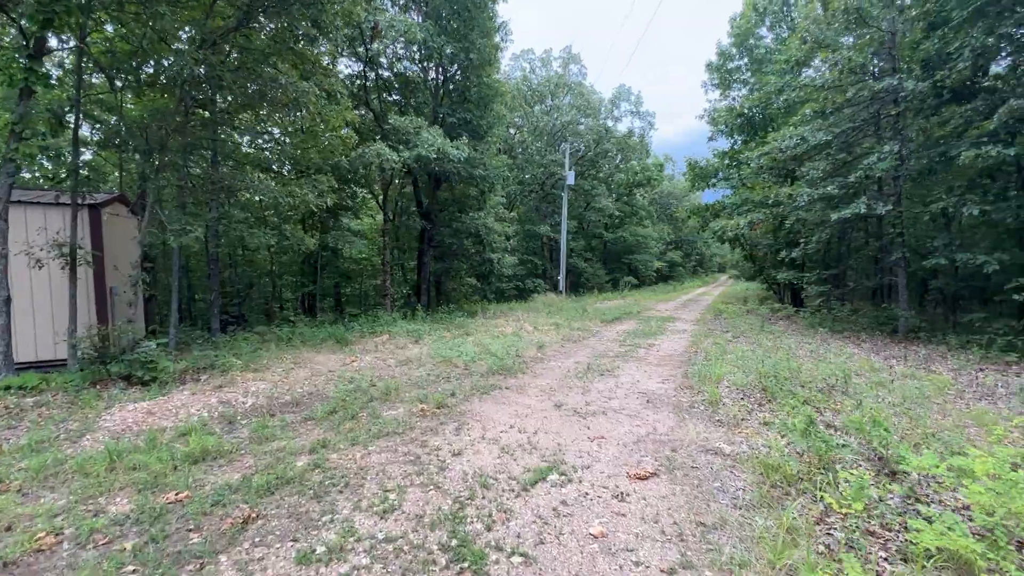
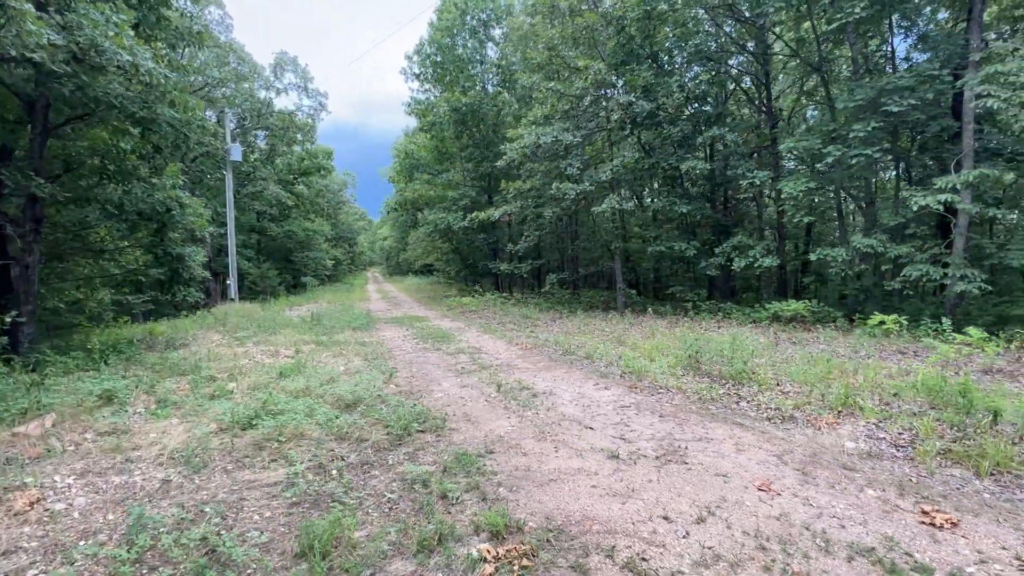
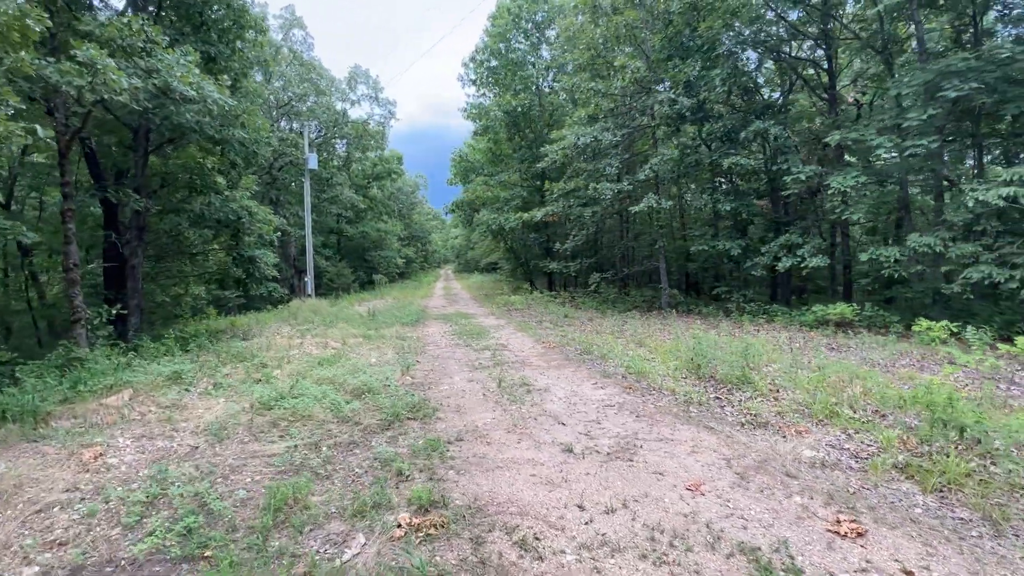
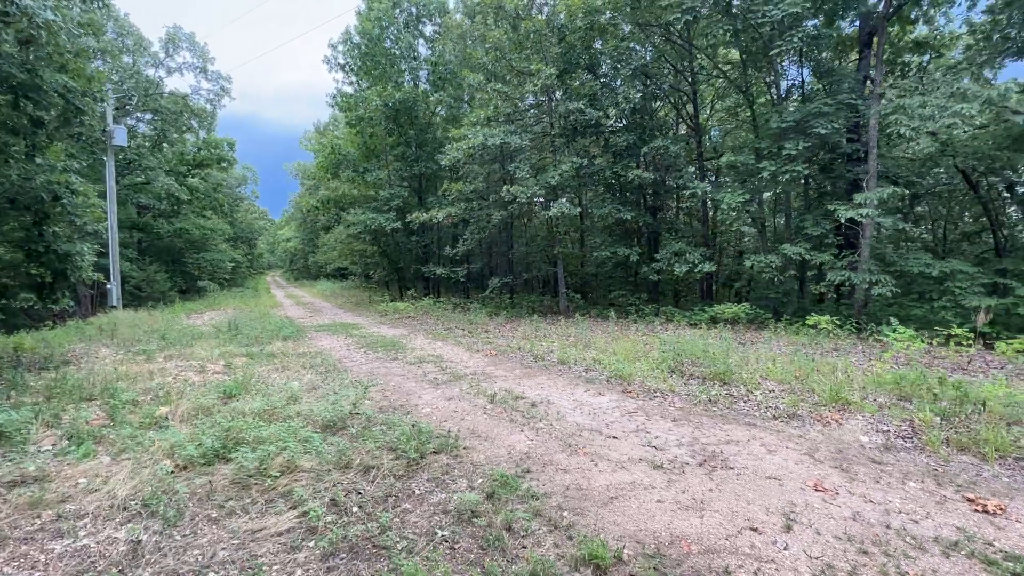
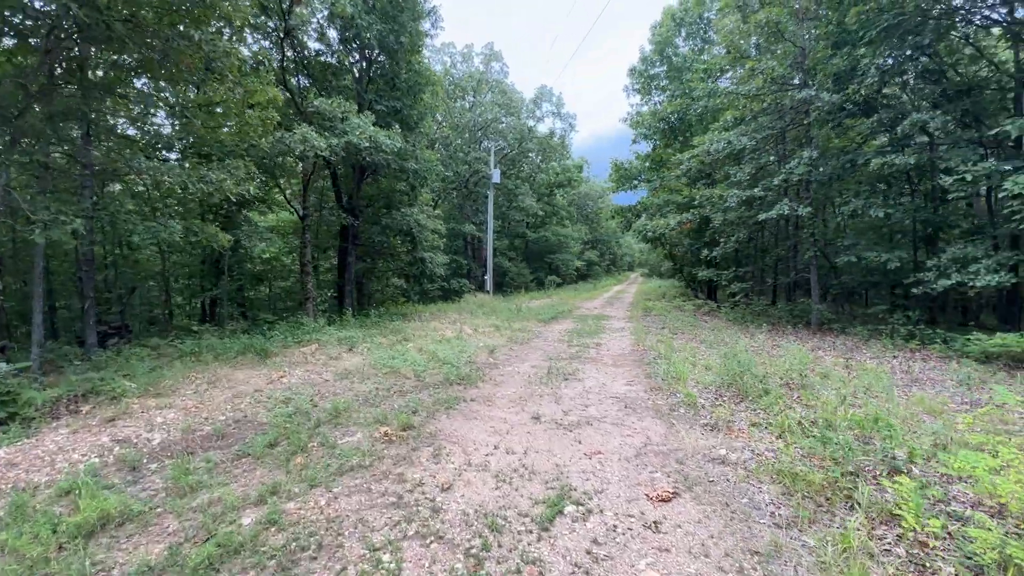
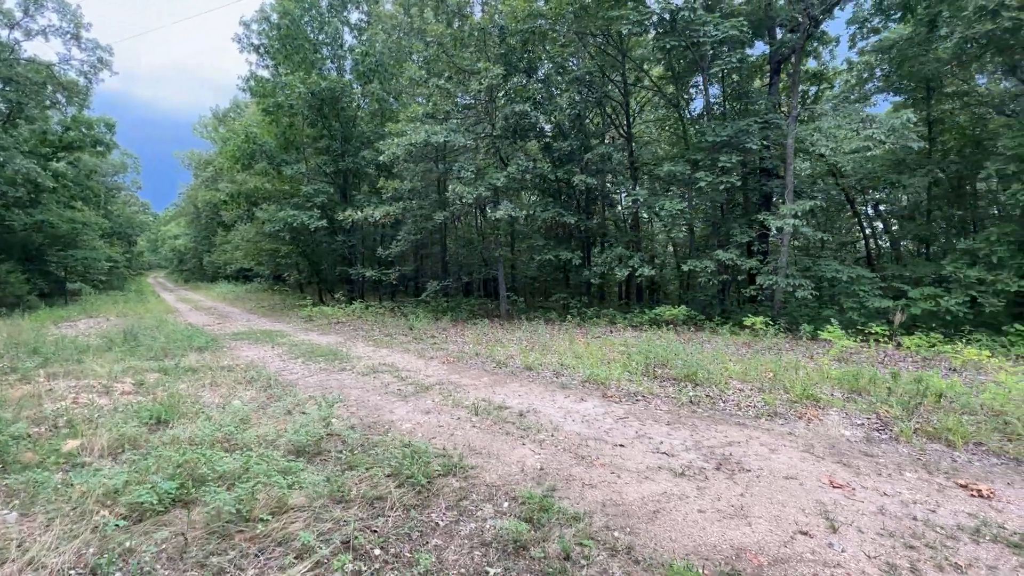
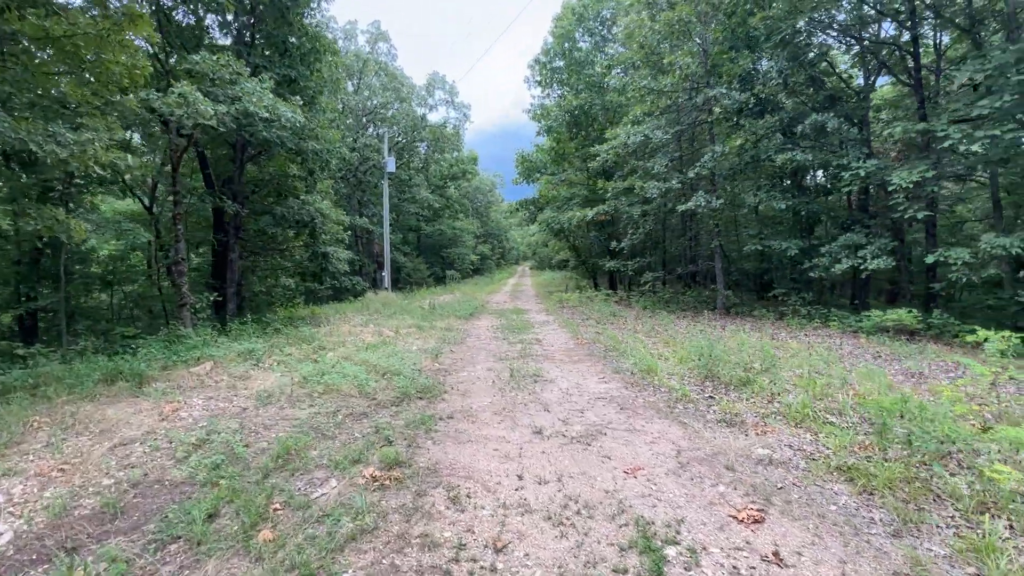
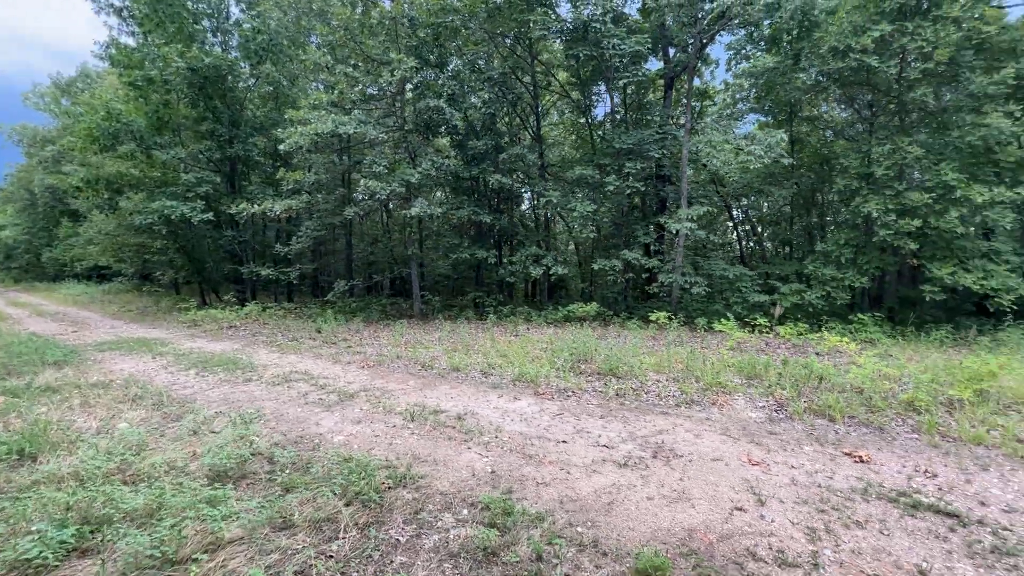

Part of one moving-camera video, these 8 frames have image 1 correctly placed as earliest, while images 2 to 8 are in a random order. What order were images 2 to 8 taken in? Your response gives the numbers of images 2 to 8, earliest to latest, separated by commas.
5, 7, 3, 2, 4, 6, 8
